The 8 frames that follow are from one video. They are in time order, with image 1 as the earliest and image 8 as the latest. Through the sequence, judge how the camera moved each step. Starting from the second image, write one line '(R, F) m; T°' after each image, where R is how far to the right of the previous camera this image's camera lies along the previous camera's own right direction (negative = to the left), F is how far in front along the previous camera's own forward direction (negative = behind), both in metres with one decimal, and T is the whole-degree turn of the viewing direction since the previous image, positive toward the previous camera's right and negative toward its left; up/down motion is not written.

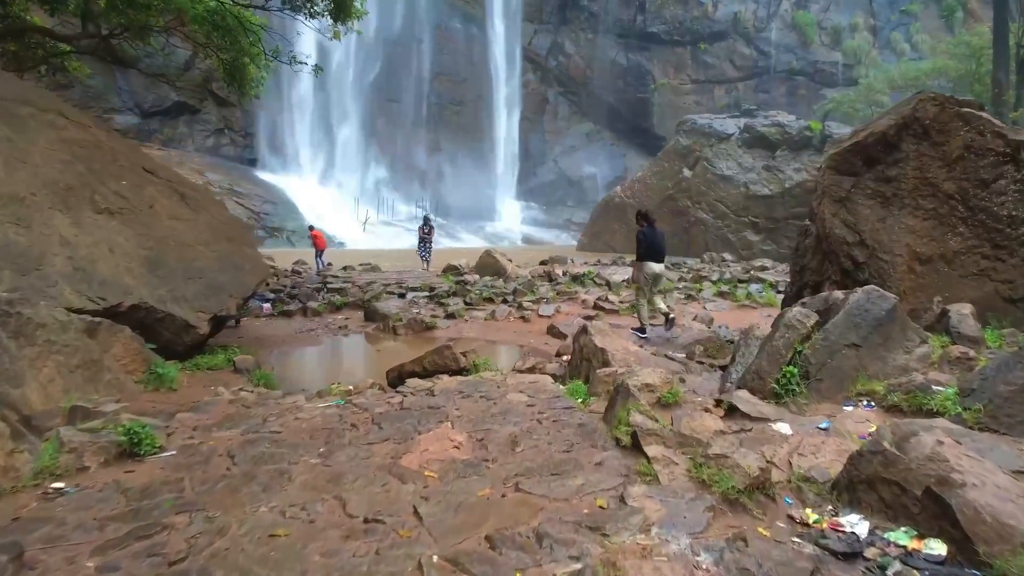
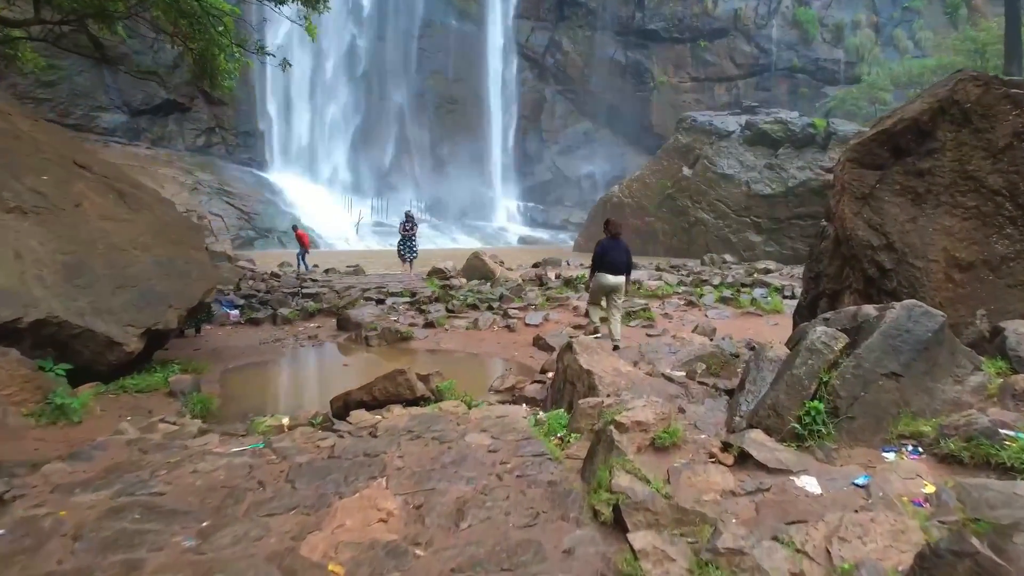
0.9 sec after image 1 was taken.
(+0.1, +0.5) m; 0°
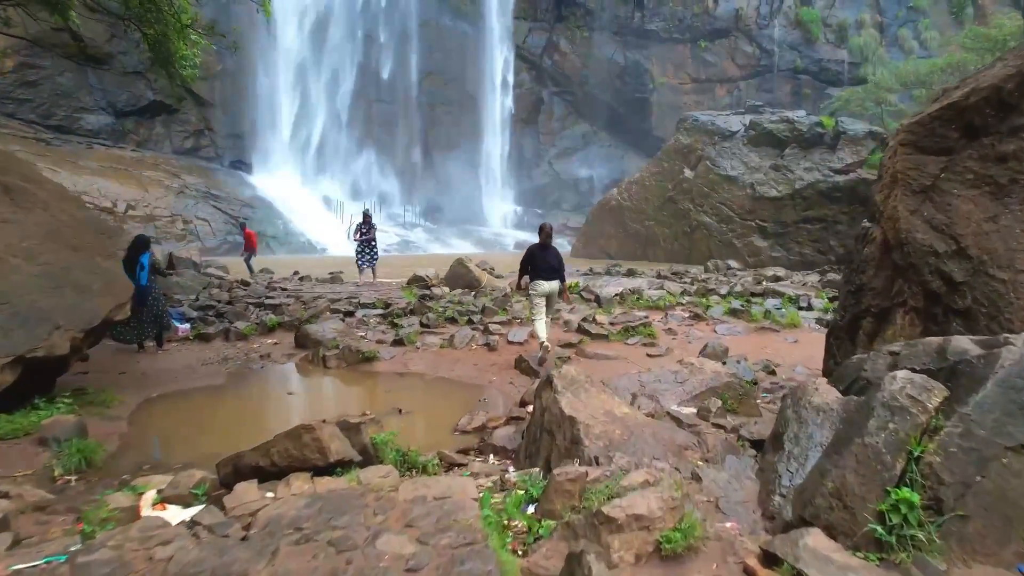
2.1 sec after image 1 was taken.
(+0.1, +0.8) m; 0°
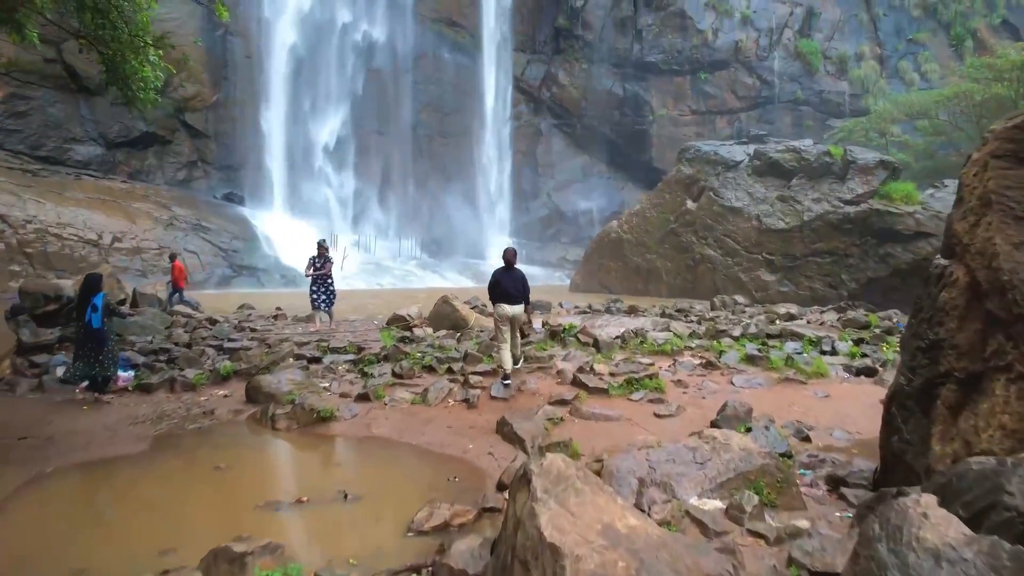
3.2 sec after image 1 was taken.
(+0.1, +0.7) m; 0°
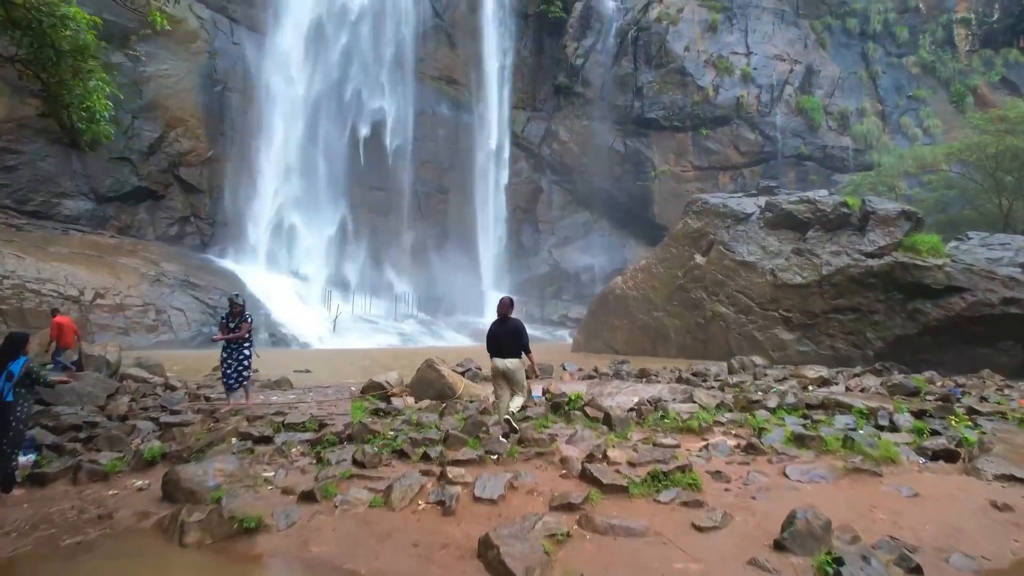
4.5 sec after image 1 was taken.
(+0.1, +1.0) m; 0°
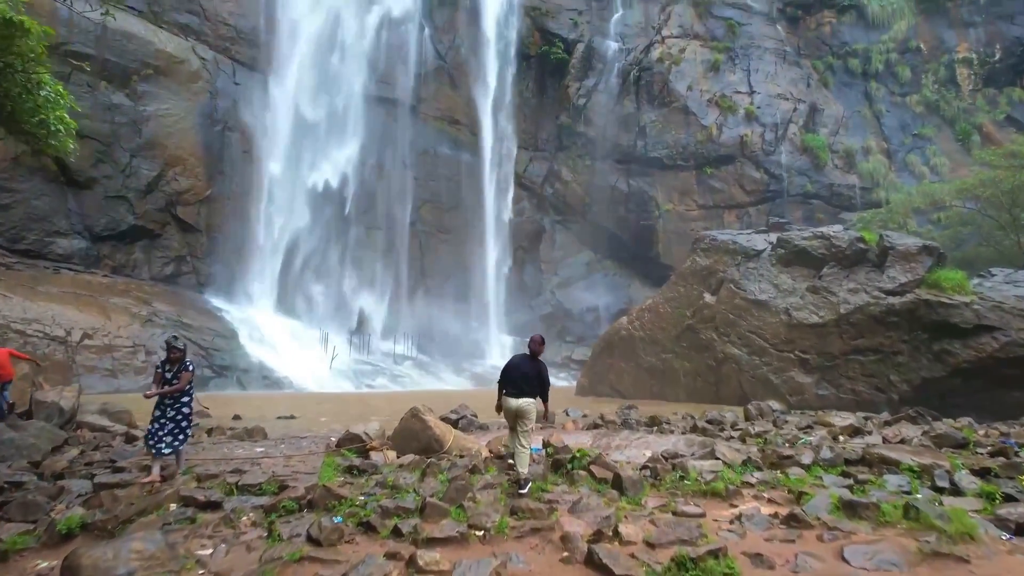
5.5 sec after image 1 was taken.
(+0.1, +0.7) m; 0°
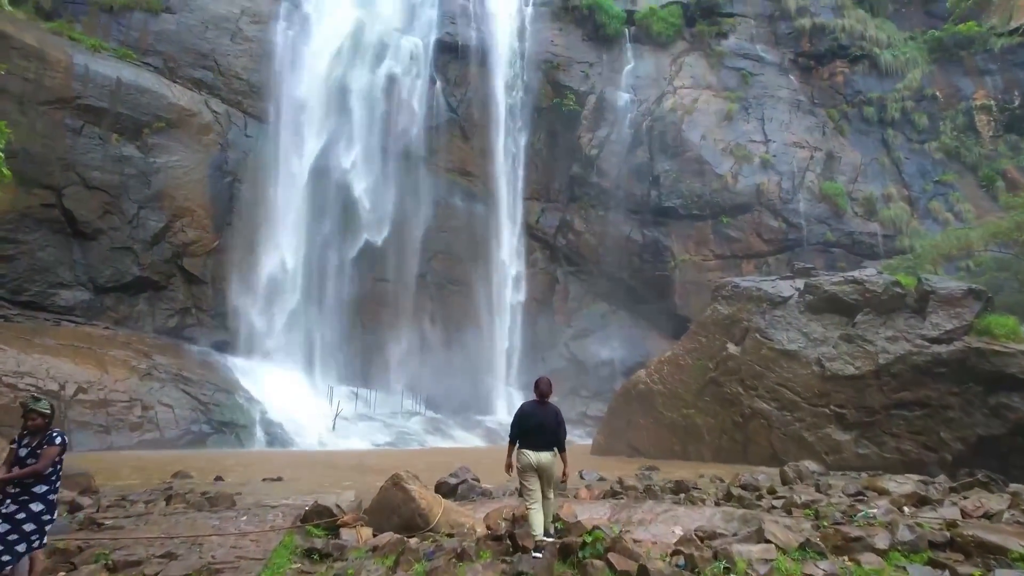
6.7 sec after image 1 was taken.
(+0.1, +0.9) m; -1°
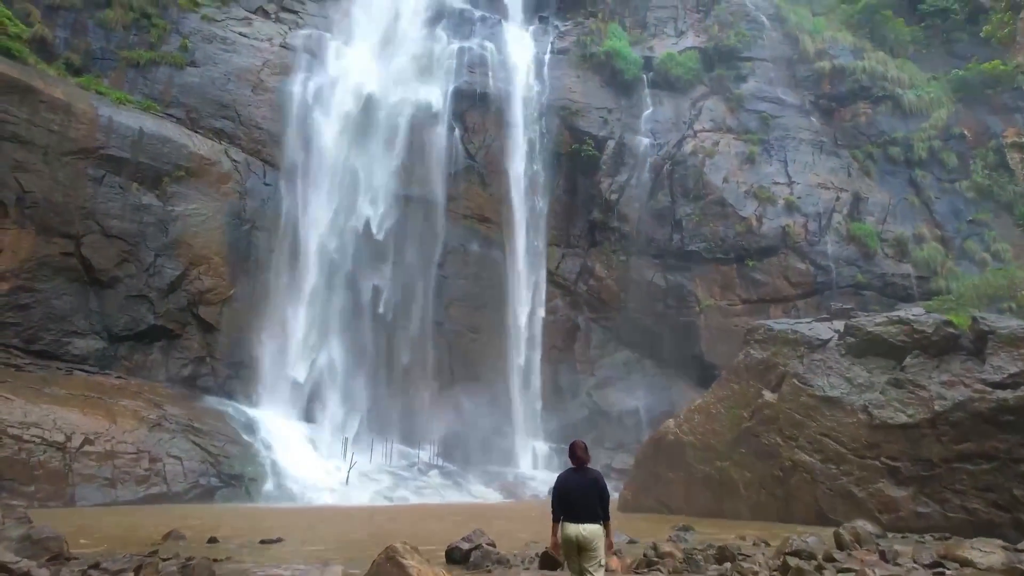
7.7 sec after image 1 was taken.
(0.0, +0.7) m; -2°
